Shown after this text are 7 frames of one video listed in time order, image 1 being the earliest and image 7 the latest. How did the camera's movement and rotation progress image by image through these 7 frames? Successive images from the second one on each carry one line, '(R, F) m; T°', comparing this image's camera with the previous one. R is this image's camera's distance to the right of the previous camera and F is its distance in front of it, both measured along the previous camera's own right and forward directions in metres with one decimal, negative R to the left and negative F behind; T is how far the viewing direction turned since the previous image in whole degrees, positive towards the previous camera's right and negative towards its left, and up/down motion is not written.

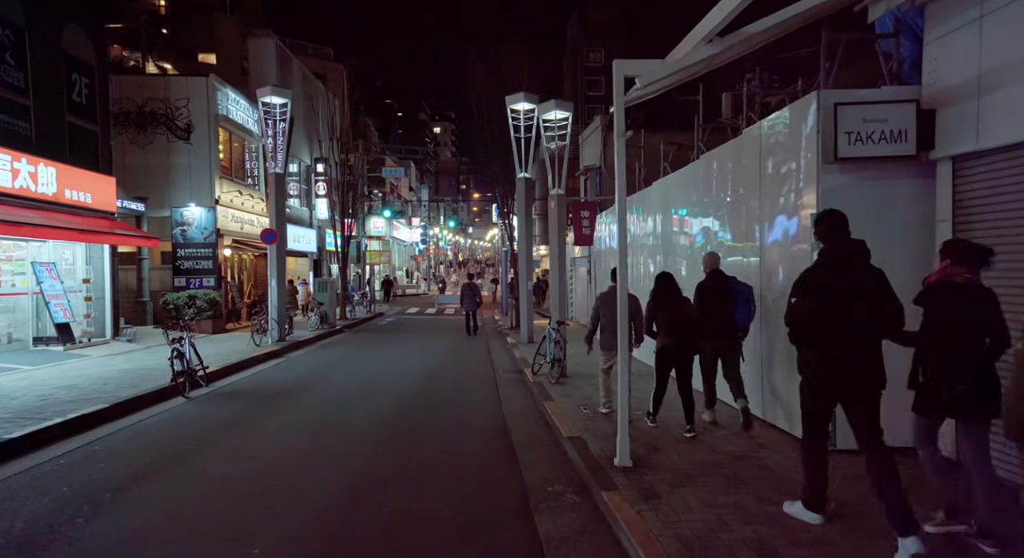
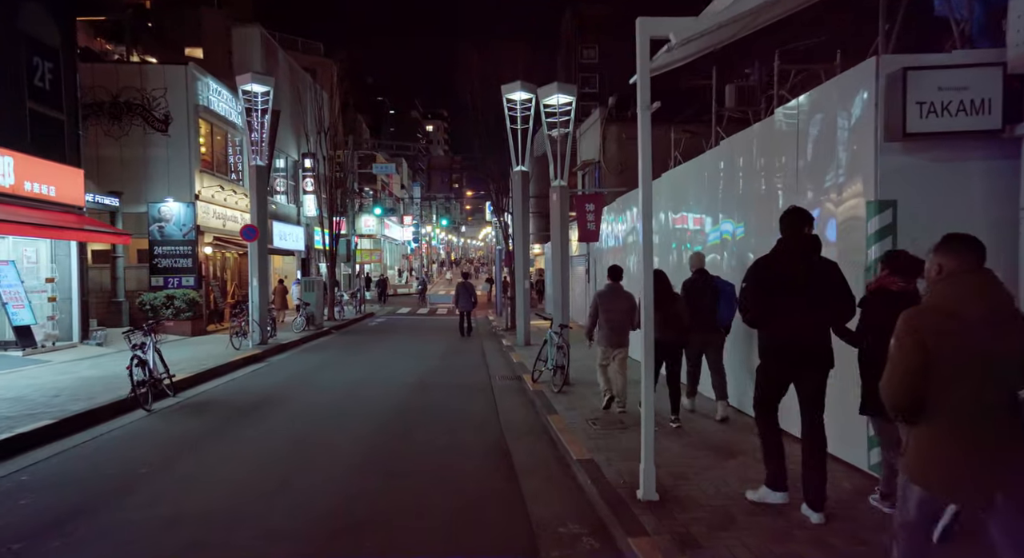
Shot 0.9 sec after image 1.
(-0.1, +1.0) m; +1°
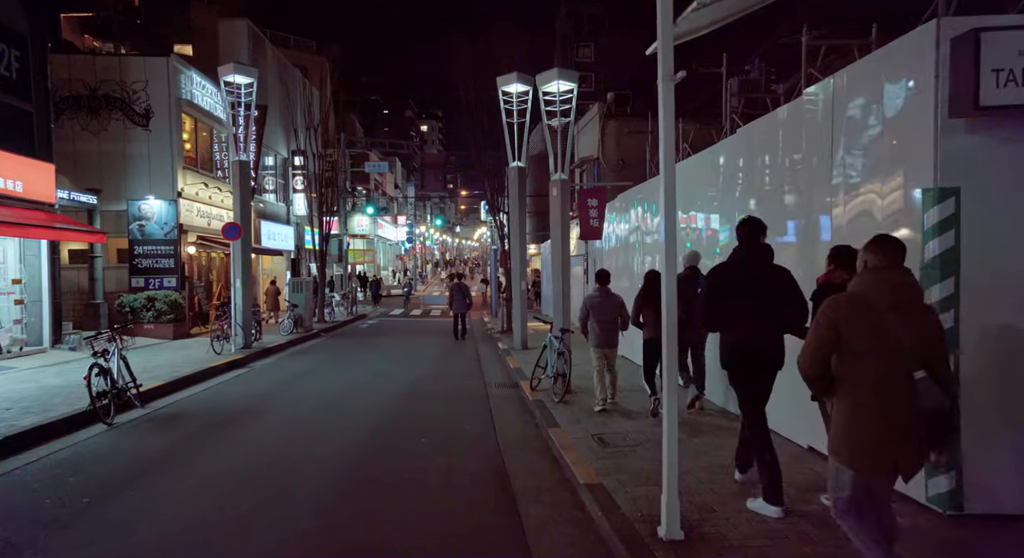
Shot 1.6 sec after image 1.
(0.0, +0.8) m; 0°
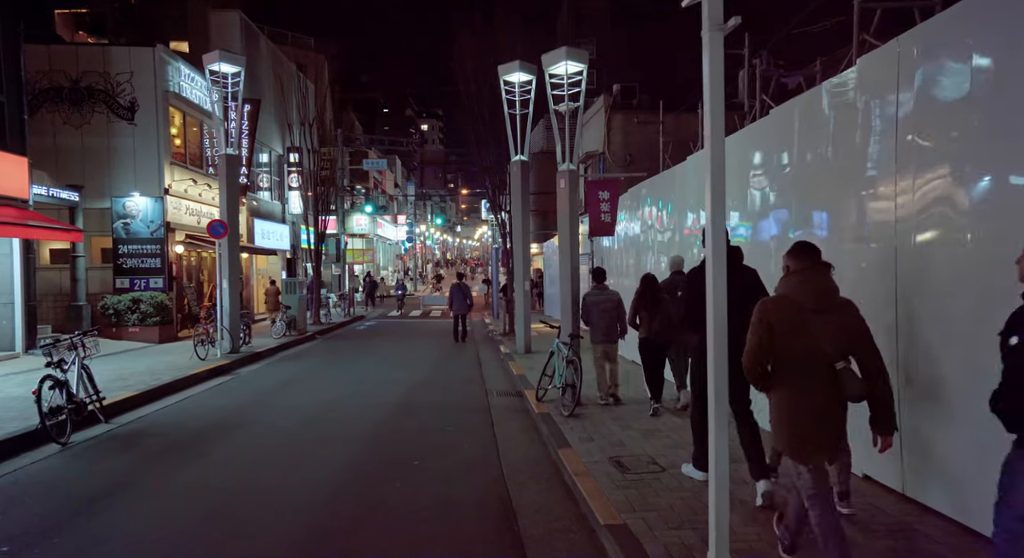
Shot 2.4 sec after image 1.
(0.0, +0.9) m; 0°
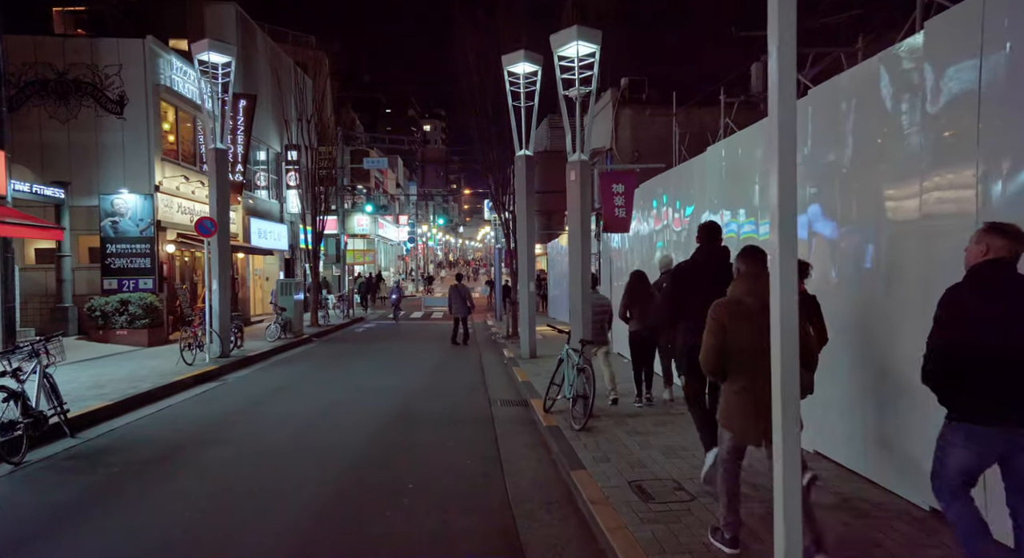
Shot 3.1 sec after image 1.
(0.0, +0.8) m; 0°
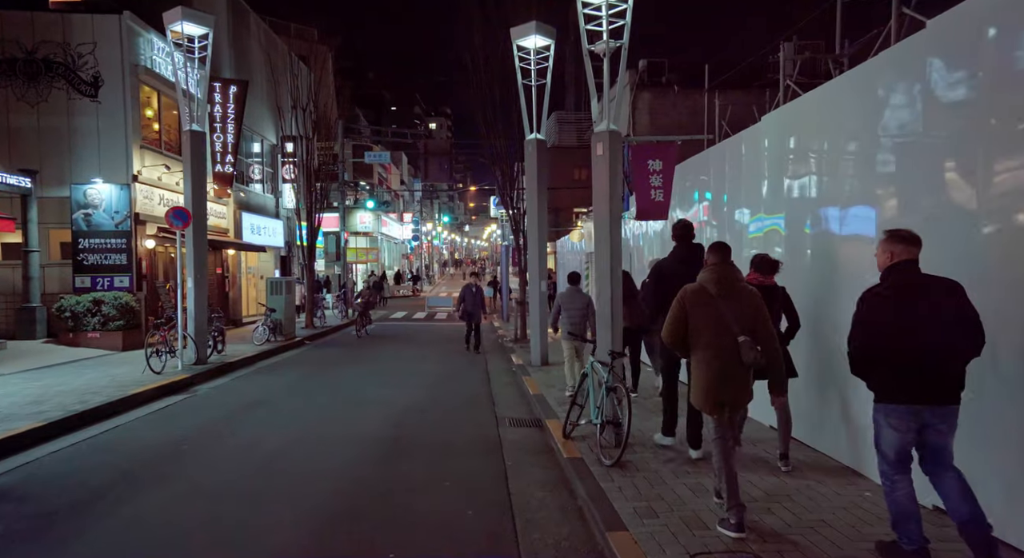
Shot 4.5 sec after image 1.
(-0.1, +1.6) m; 0°
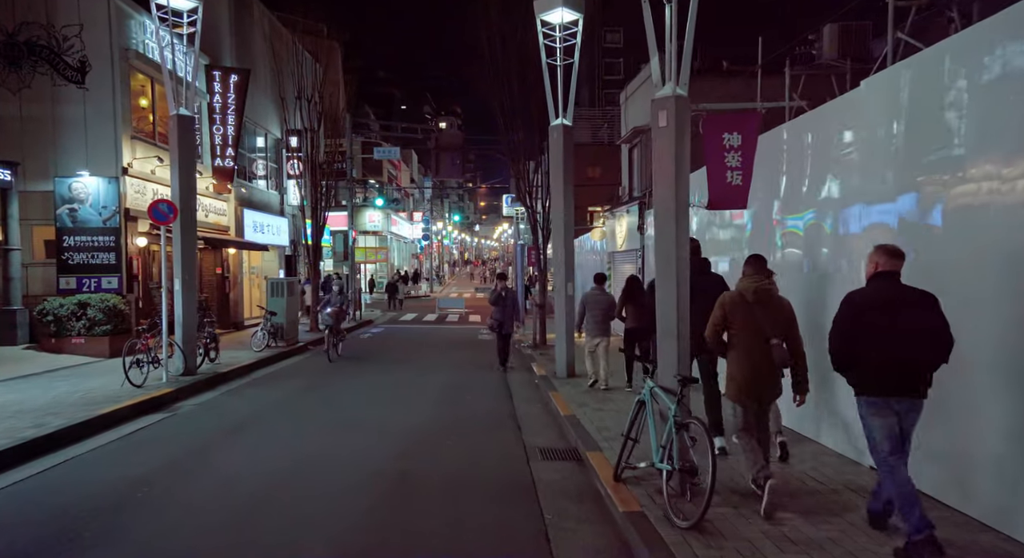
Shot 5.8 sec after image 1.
(-0.2, +1.4) m; -1°
